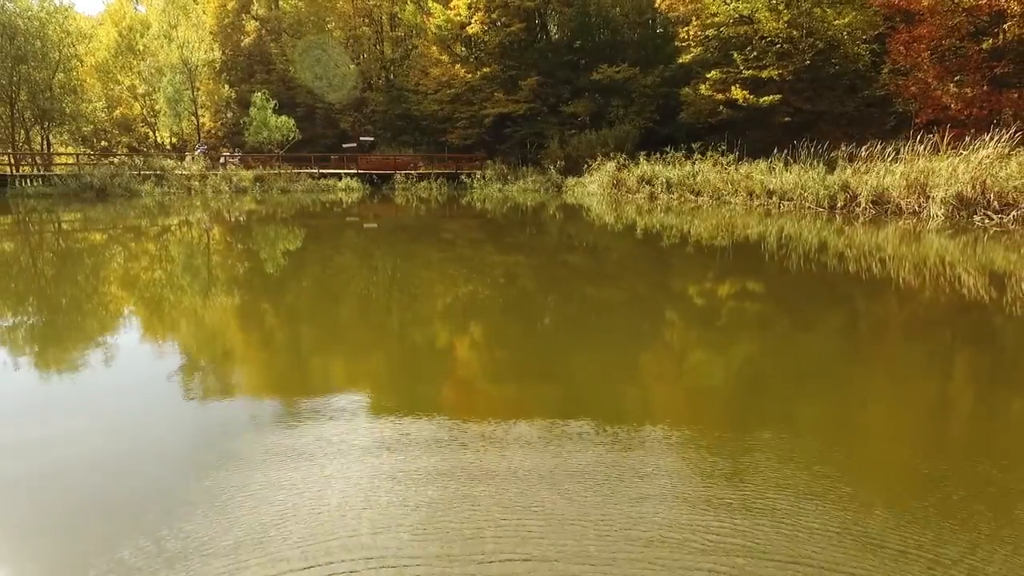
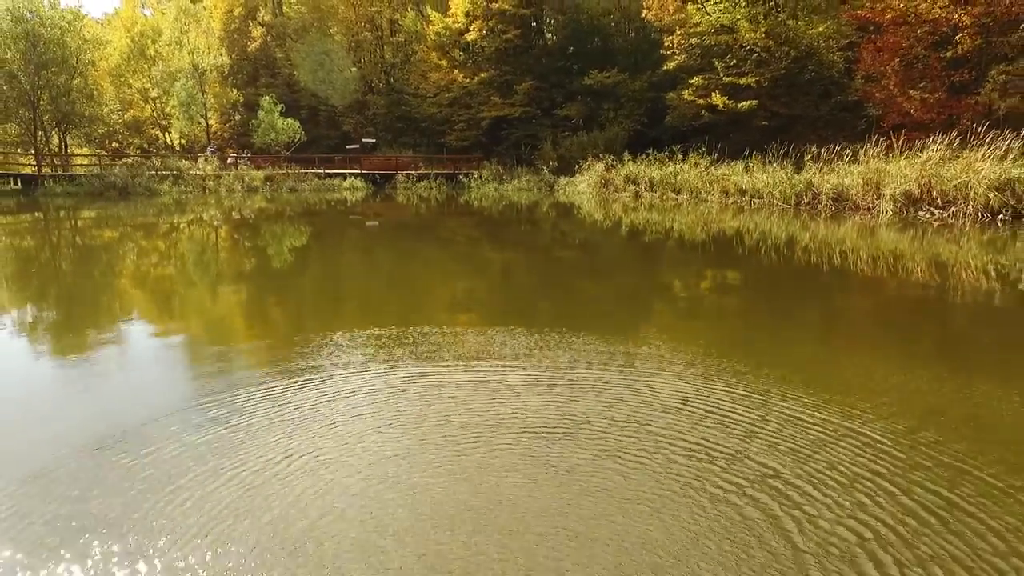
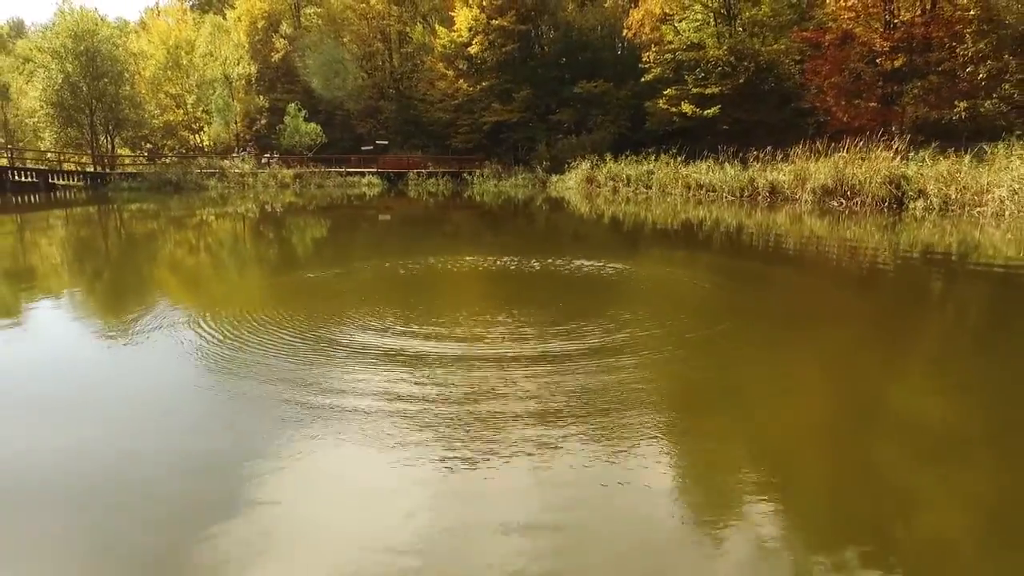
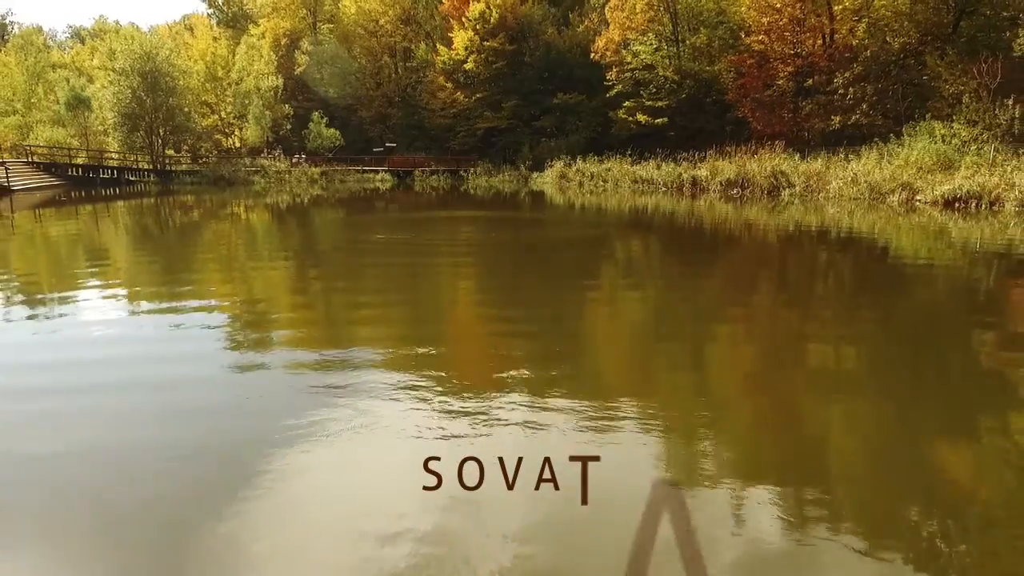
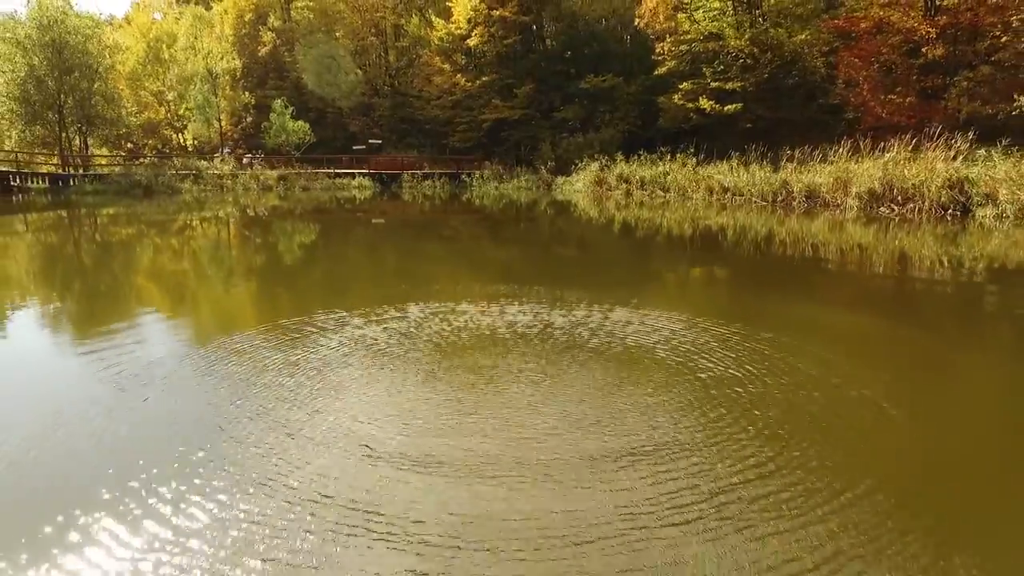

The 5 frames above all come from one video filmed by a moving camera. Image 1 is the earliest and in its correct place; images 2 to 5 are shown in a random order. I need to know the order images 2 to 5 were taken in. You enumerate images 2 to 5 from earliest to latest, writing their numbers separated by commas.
2, 5, 3, 4
